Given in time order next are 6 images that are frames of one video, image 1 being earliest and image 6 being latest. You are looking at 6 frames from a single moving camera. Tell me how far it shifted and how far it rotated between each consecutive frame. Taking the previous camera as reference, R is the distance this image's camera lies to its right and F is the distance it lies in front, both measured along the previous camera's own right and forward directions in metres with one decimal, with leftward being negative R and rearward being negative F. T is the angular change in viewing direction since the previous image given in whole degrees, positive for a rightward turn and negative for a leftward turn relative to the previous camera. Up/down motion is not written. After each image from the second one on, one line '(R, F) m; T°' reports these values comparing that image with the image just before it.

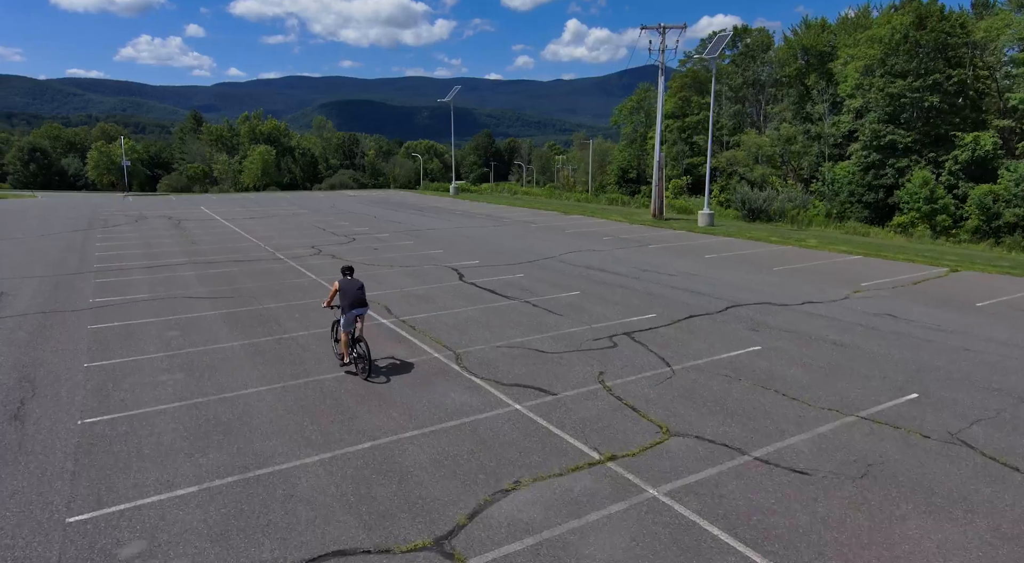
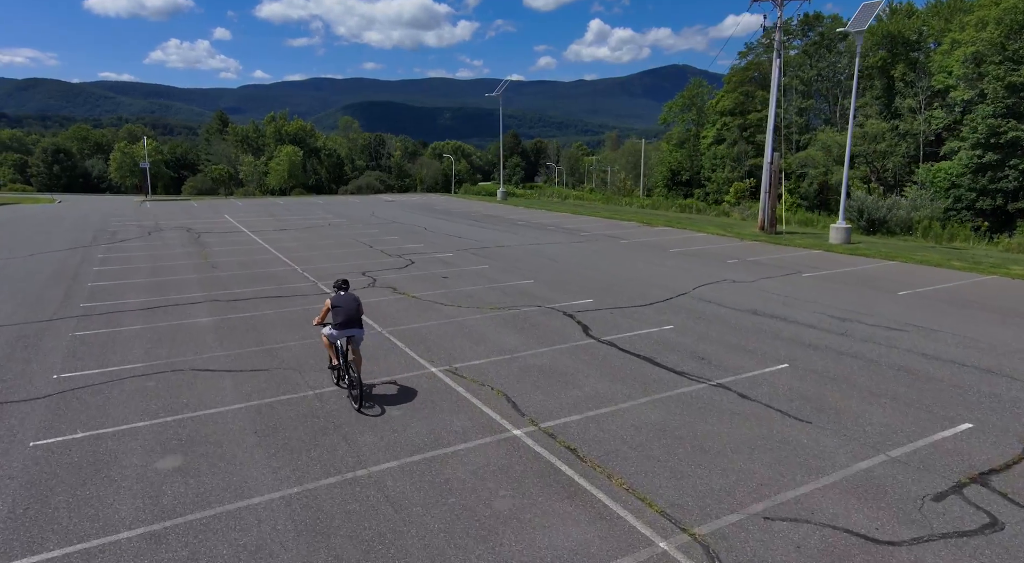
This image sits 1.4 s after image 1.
(-2.2, +4.7) m; -2°
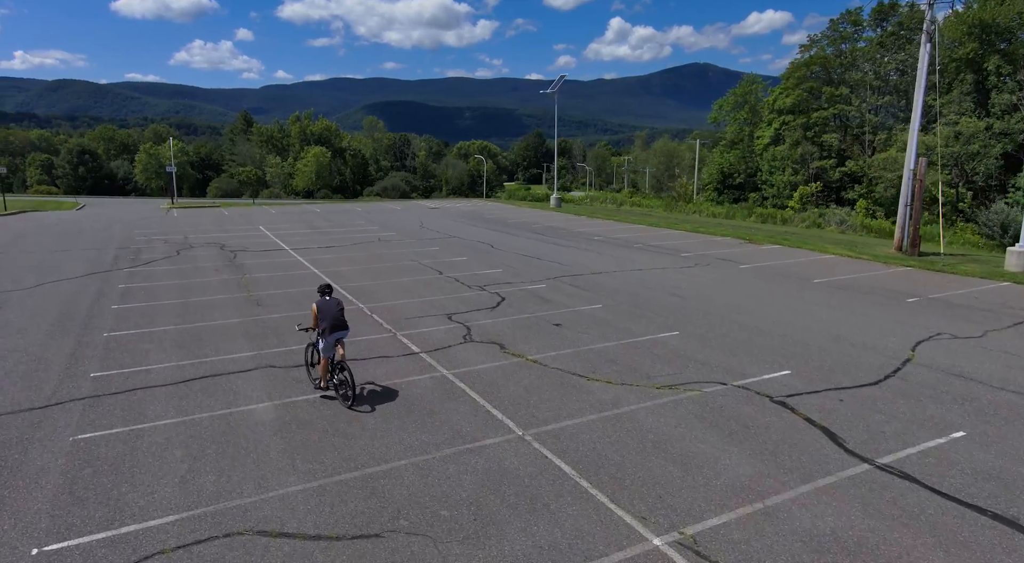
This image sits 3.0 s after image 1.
(-2.2, +3.7) m; -2°
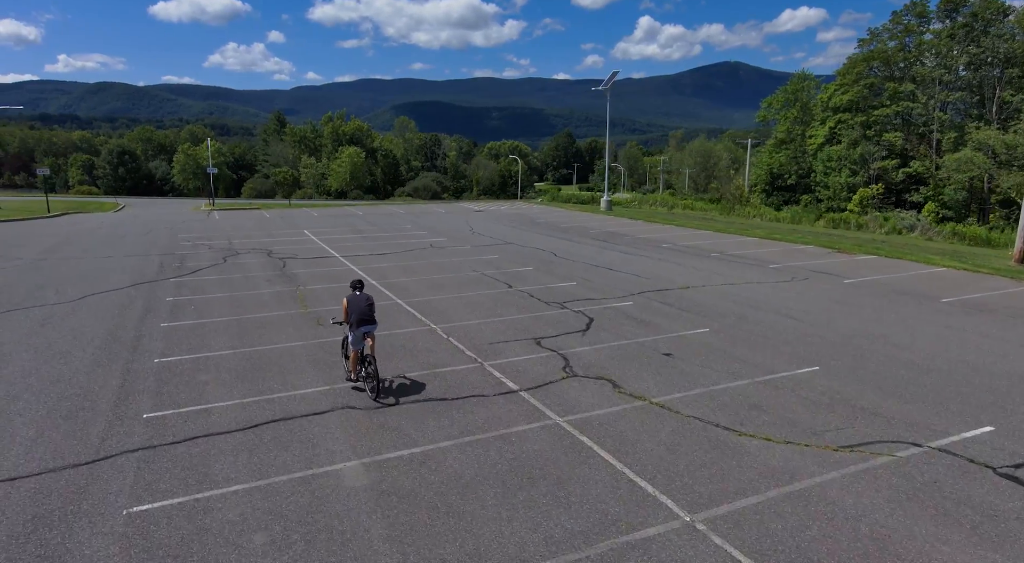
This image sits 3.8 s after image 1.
(-1.3, +1.7) m; -2°
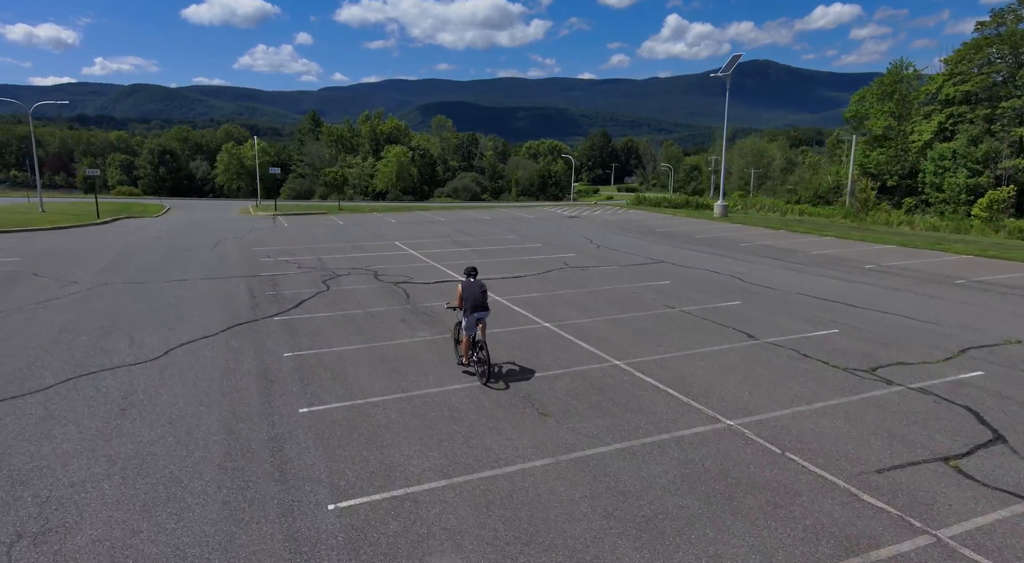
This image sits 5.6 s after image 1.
(-4.1, +4.8) m; -2°
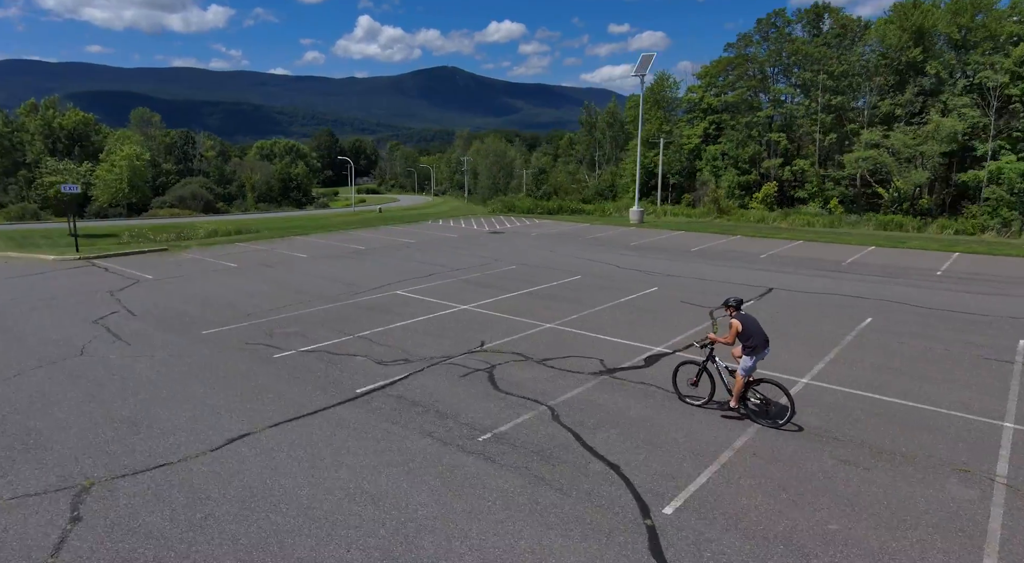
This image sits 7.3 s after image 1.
(-9.0, +8.3) m; +25°
